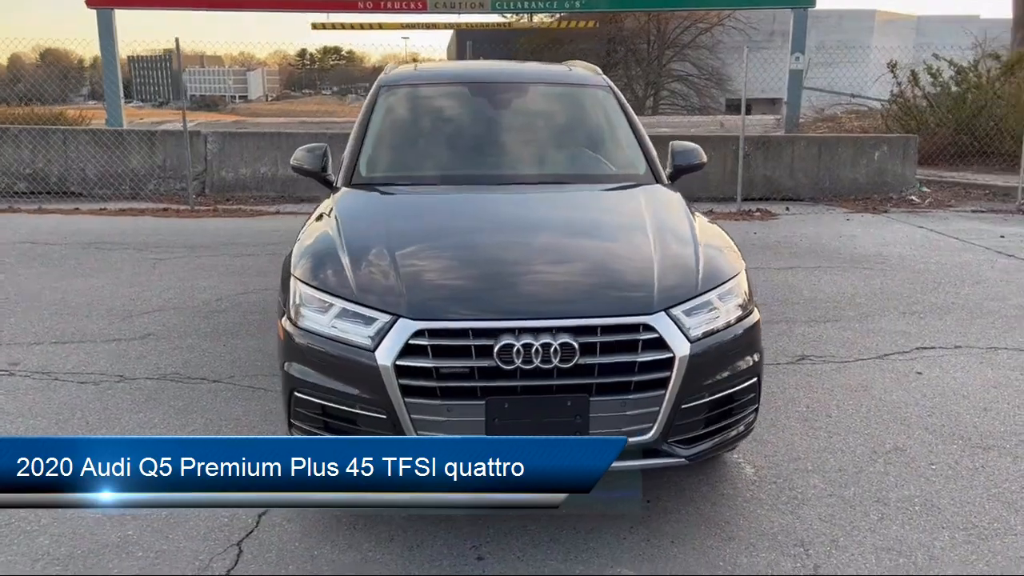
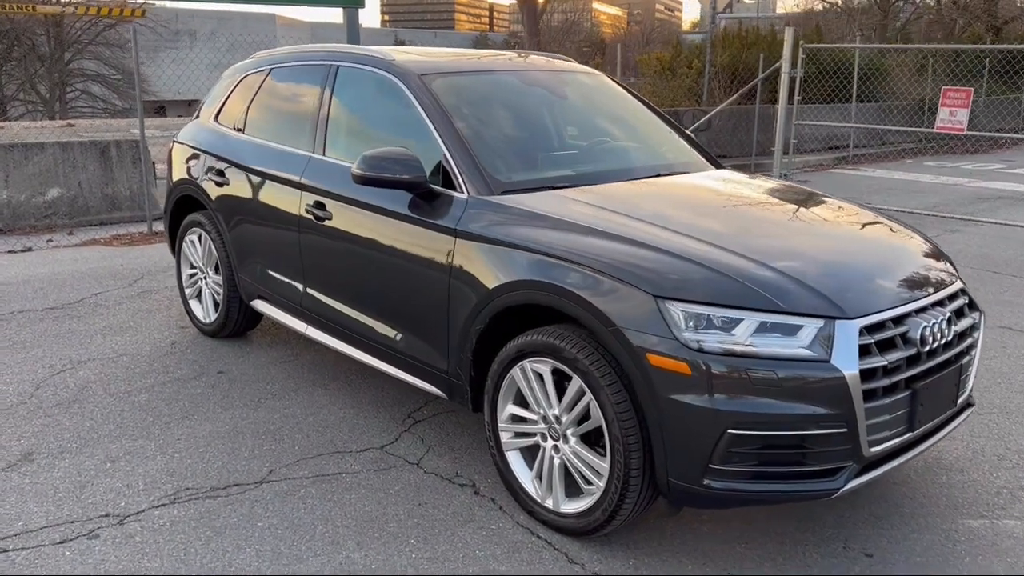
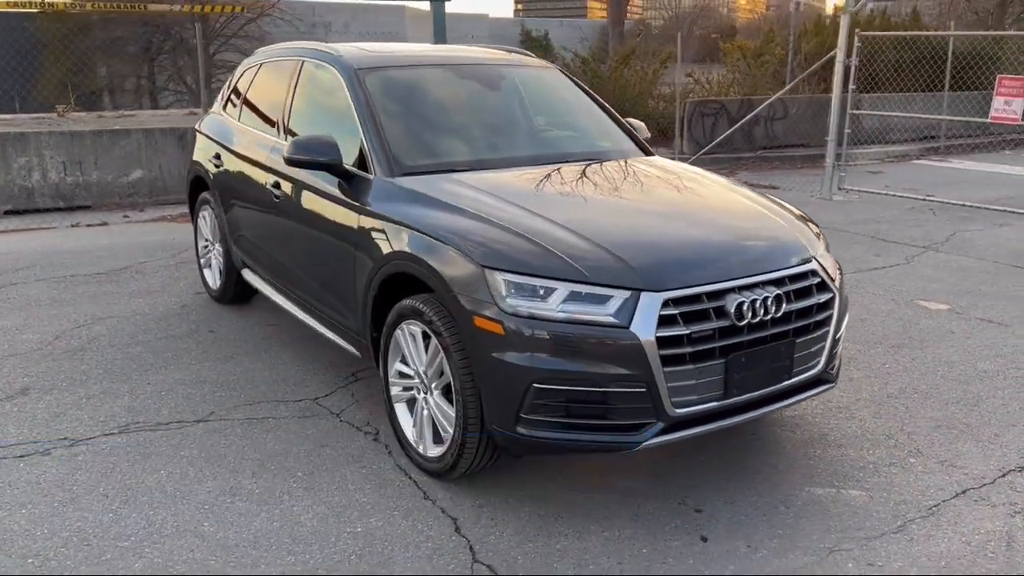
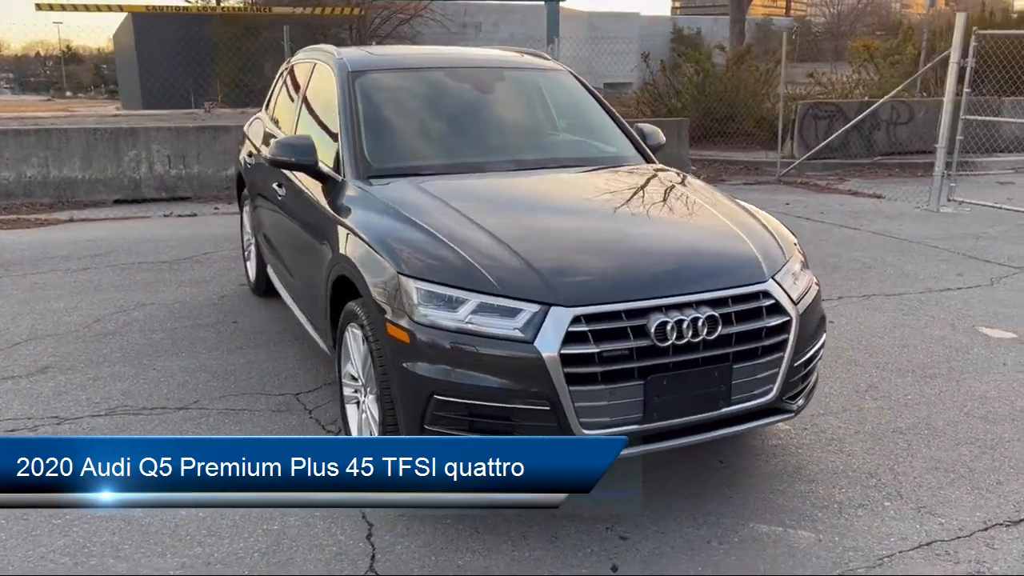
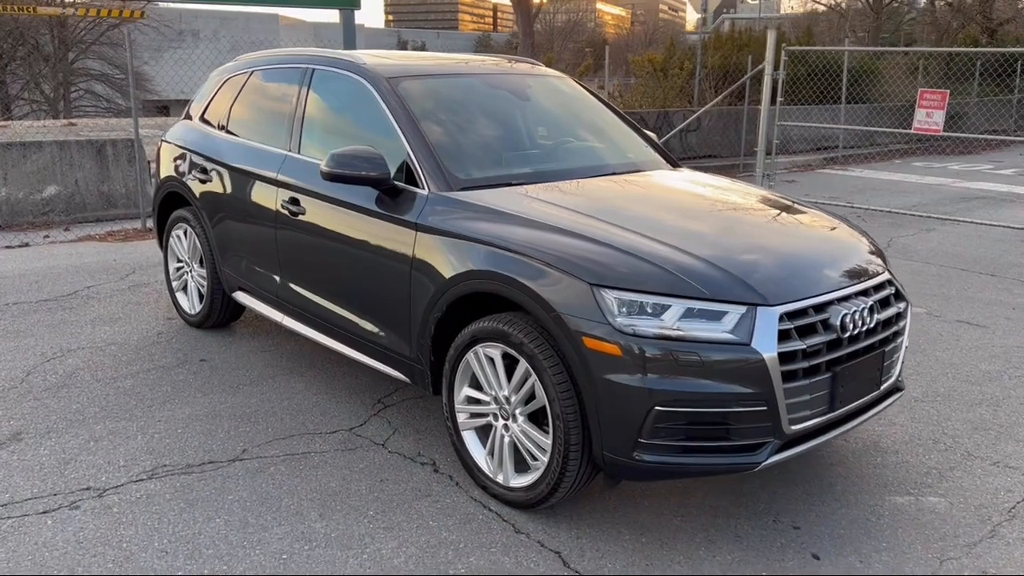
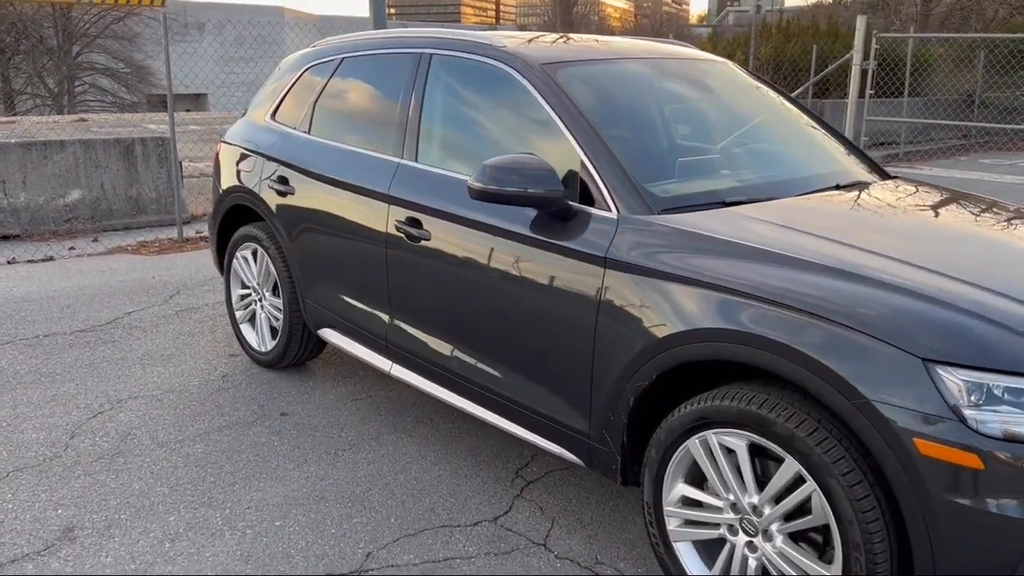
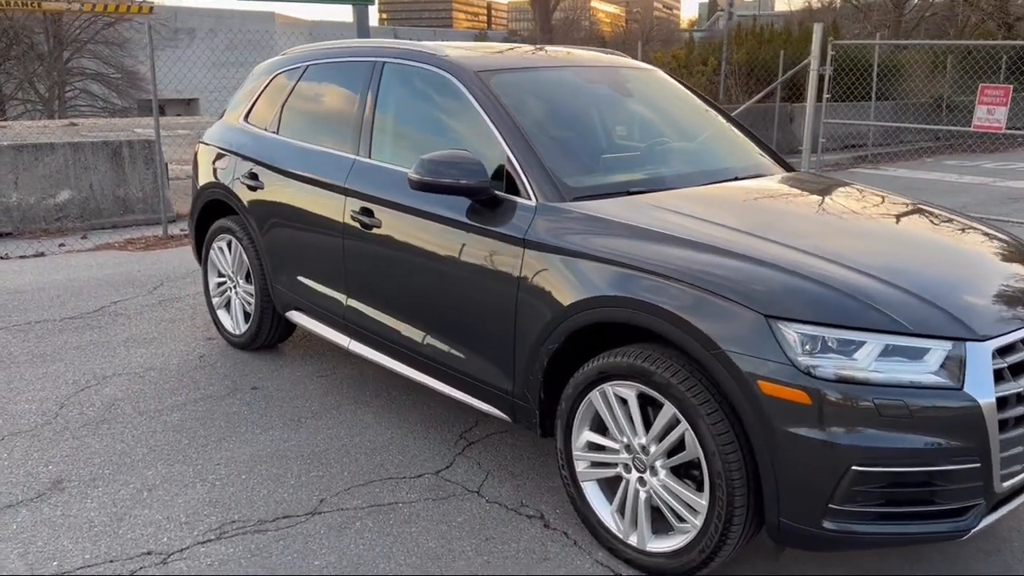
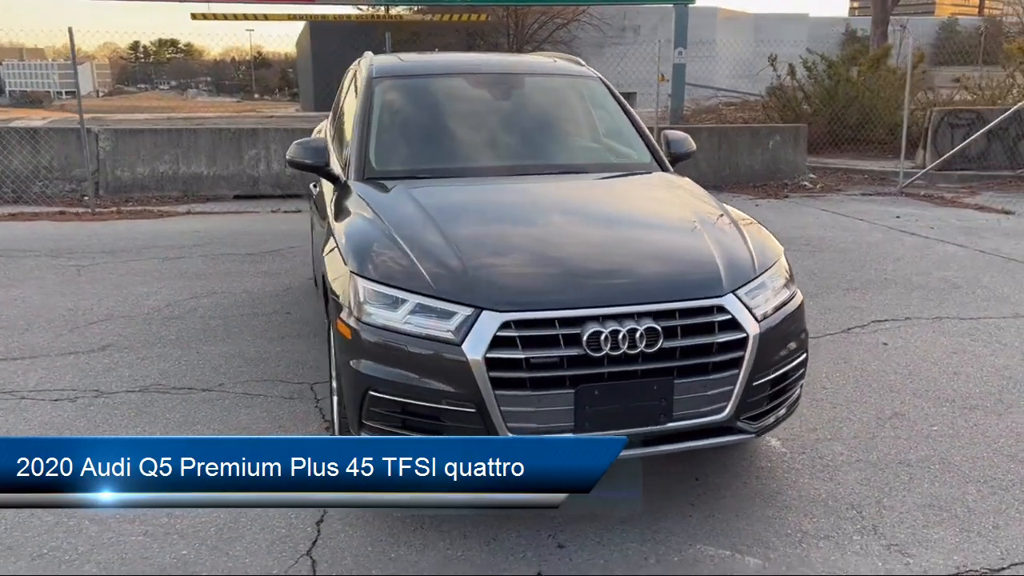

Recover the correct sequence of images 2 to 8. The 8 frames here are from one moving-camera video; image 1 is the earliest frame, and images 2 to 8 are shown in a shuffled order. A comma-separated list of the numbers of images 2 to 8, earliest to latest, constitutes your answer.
8, 4, 3, 5, 2, 7, 6
